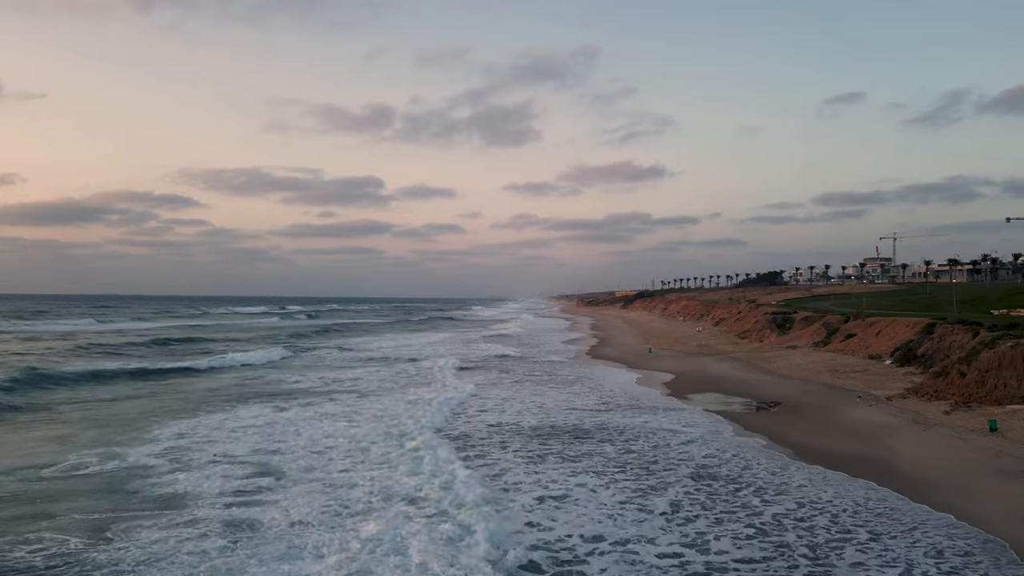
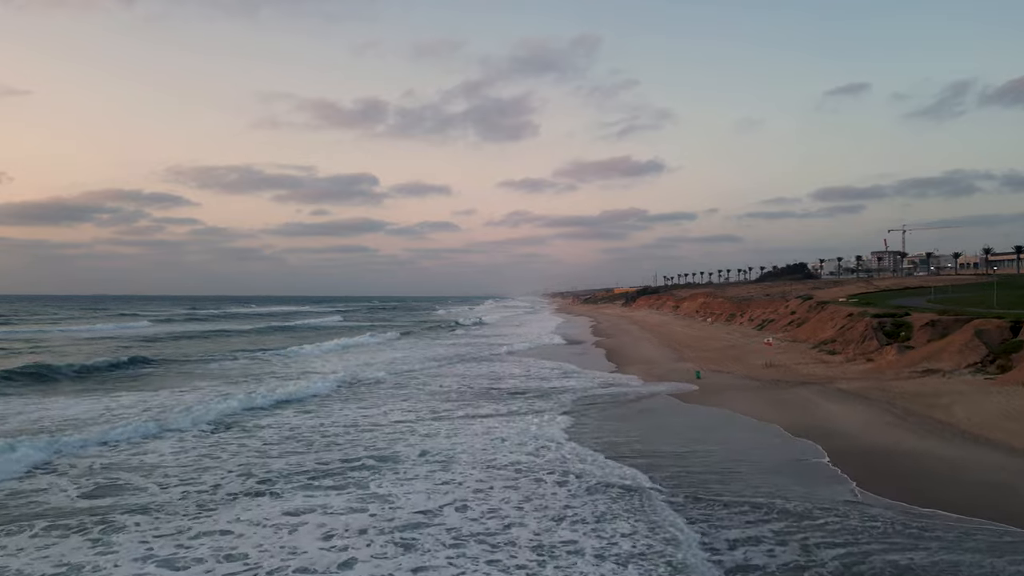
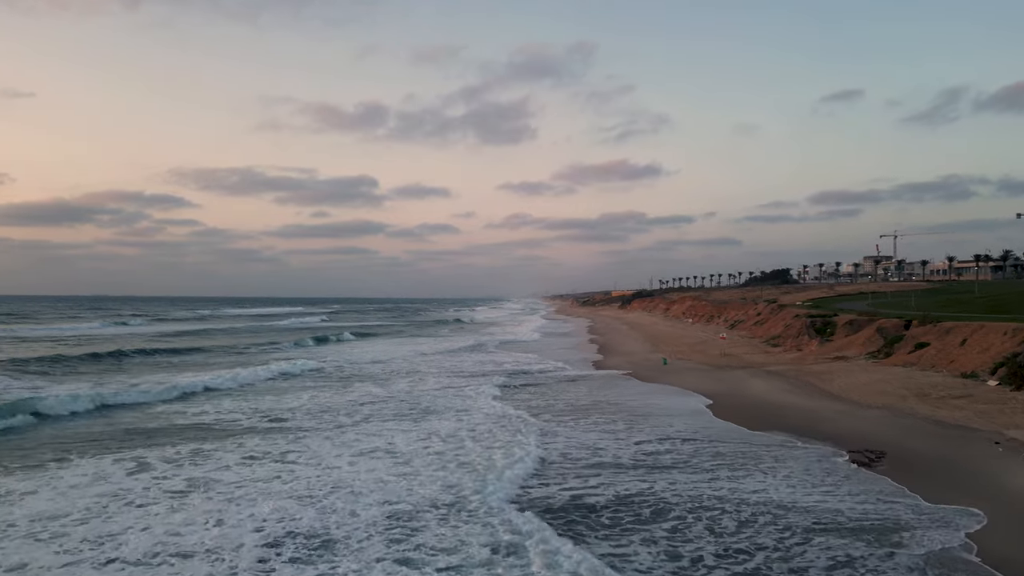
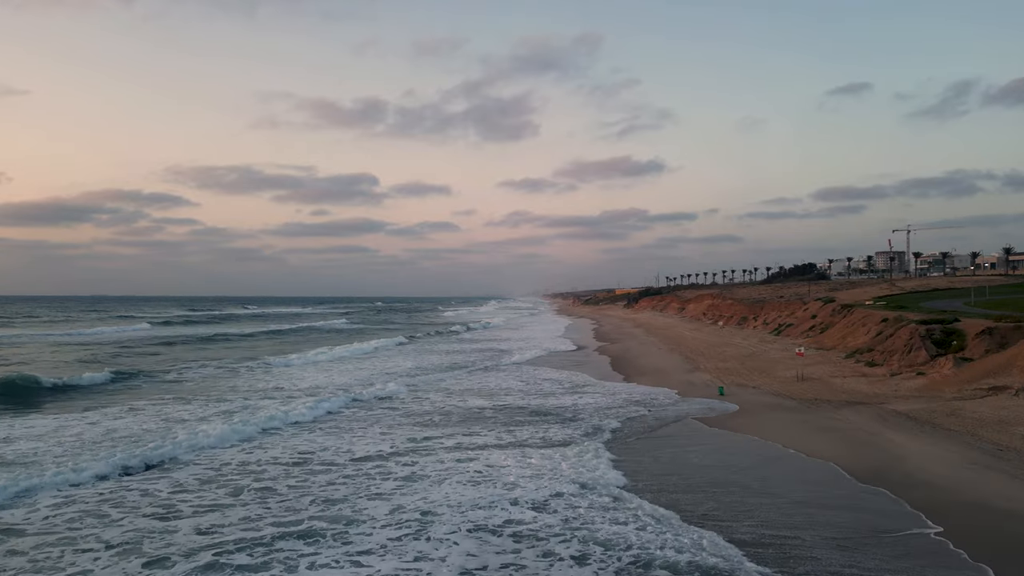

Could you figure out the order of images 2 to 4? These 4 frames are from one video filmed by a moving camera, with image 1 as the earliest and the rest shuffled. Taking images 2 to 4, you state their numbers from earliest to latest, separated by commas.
3, 2, 4
